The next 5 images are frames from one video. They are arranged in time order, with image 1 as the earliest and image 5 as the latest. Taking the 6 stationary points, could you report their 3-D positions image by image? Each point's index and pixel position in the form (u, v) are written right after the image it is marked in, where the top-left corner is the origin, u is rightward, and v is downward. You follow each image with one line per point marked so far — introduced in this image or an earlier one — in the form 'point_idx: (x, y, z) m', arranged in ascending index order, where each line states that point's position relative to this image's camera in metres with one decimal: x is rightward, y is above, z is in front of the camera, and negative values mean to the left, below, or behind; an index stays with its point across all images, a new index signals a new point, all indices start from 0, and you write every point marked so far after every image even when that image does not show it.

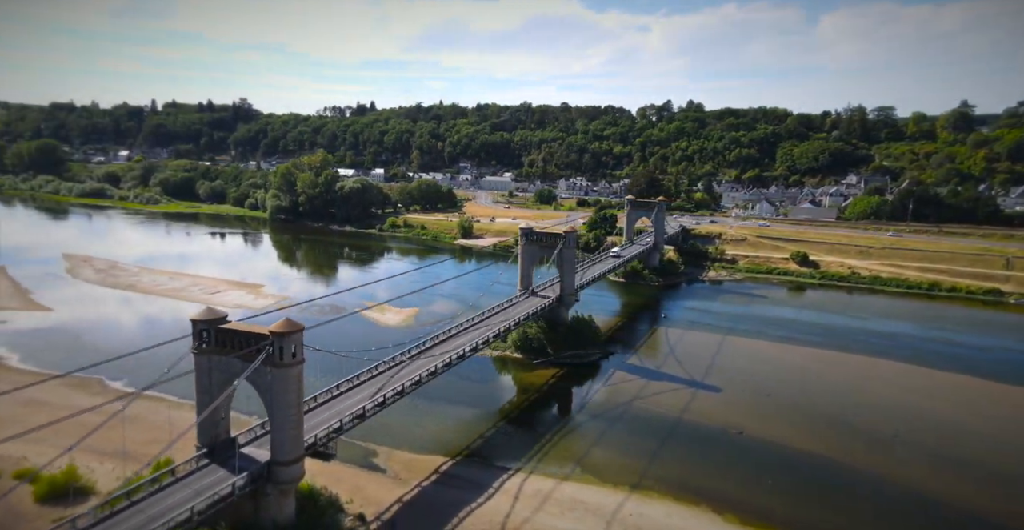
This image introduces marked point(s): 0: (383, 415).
0: (-3.9, -4.4, +17.2) m
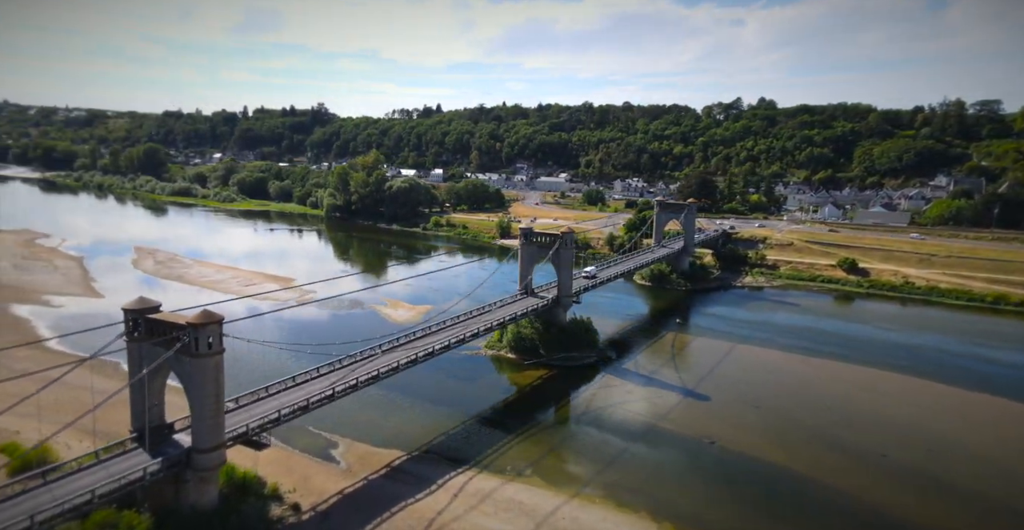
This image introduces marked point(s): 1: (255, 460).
0: (-4.7, -4.3, +17.8) m
1: (-6.3, -4.9, +14.3) m
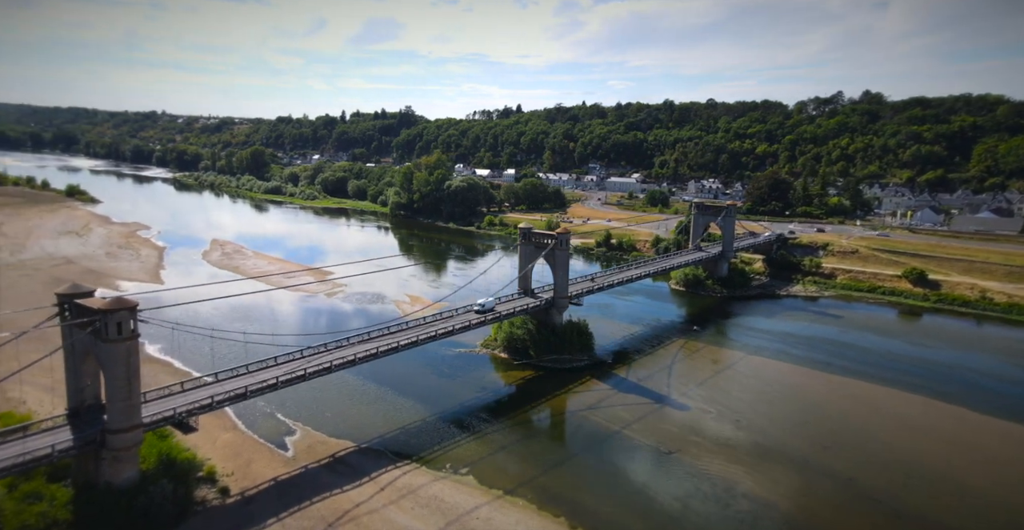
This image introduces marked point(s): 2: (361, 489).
0: (-5.7, -4.2, +18.4) m
1: (-7.9, -4.7, +15.2) m
2: (-3.6, -5.3, +13.9) m
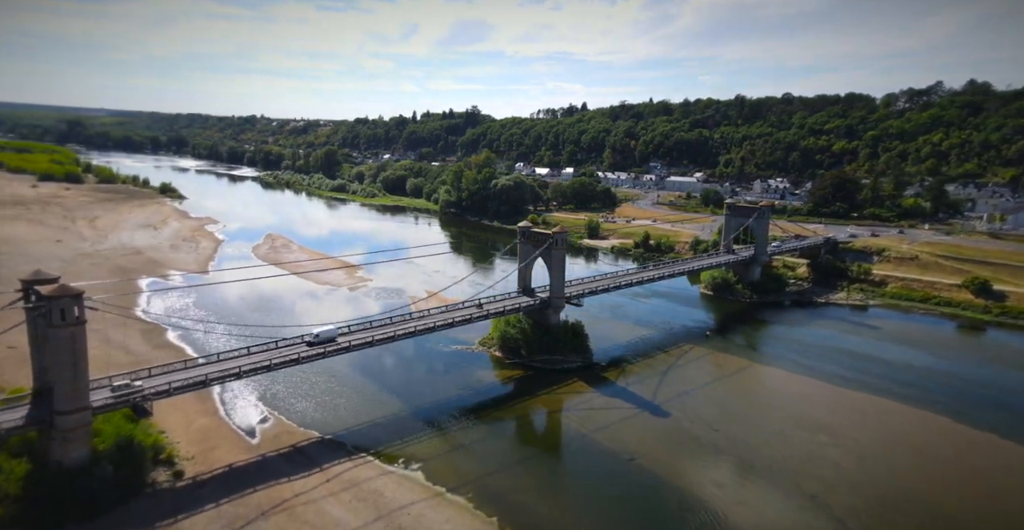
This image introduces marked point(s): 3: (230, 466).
0: (-6.3, -3.9, +18.7) m
1: (-9.0, -4.4, +16.0) m
2: (-4.9, -5.2, +14.0) m
3: (-7.0, -4.9, +14.6) m
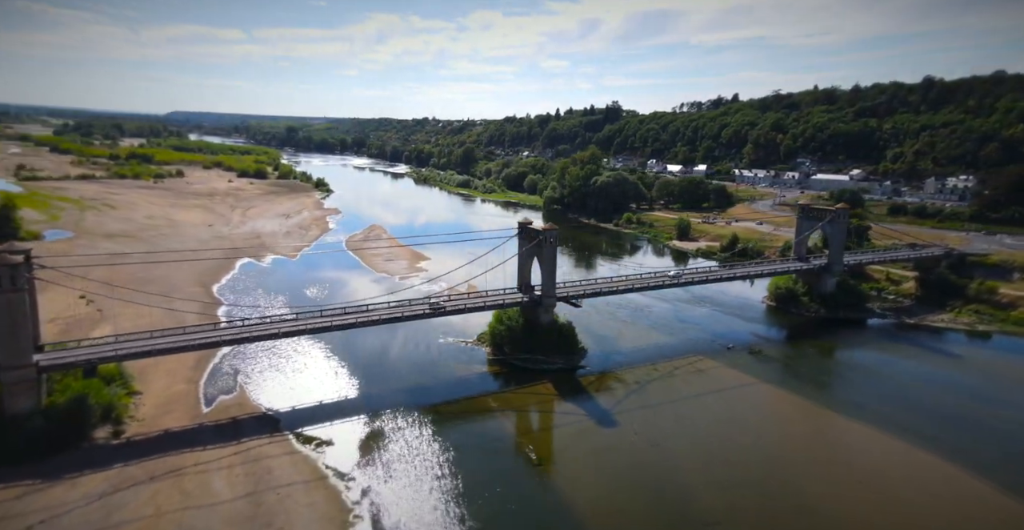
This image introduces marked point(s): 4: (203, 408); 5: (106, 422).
0: (-7.1, -3.4, +19.1) m
1: (-10.5, -3.7, +17.3) m
2: (-7.2, -4.6, +14.2) m
3: (-9.0, -4.3, +15.4) m
4: (-8.7, -4.0, +16.6) m
5: (-10.6, -4.0, +15.3) m
